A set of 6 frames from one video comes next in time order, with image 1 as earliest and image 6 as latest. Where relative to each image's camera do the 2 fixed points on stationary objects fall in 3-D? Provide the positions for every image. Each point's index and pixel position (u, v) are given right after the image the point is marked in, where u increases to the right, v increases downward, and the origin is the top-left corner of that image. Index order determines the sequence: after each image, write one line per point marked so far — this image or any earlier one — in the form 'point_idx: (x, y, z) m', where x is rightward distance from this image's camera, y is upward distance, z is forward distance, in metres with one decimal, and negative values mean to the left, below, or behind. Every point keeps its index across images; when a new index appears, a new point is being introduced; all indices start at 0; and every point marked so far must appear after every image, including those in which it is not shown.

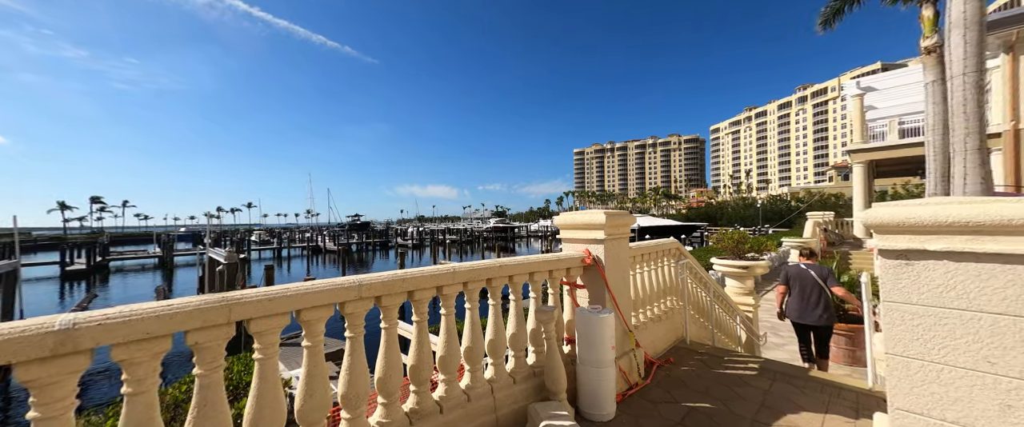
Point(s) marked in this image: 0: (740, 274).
0: (+3.8, -1.0, +5.7) m
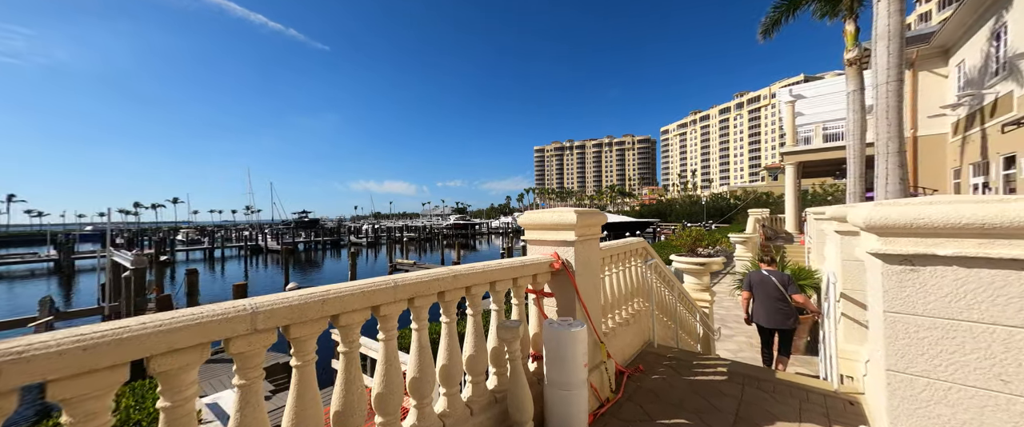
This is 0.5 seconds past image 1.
0: (+3.1, -1.0, +5.8) m
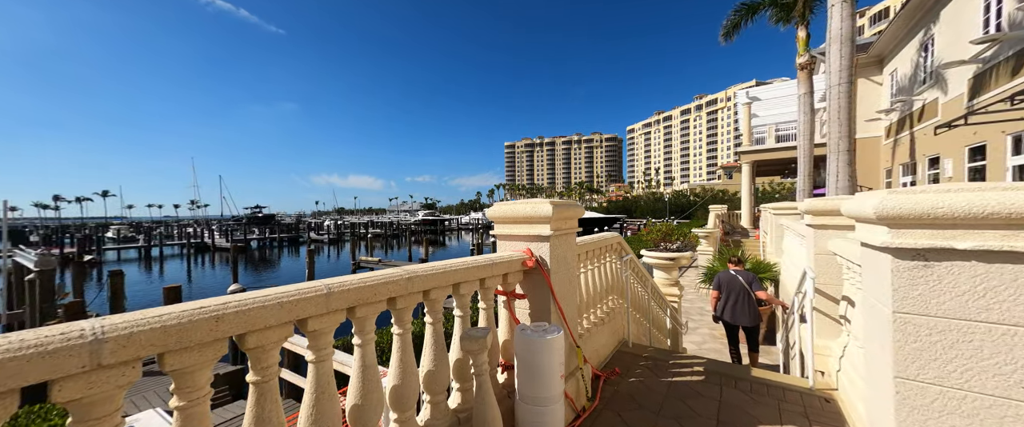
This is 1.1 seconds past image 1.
0: (+2.6, -0.9, +5.8) m
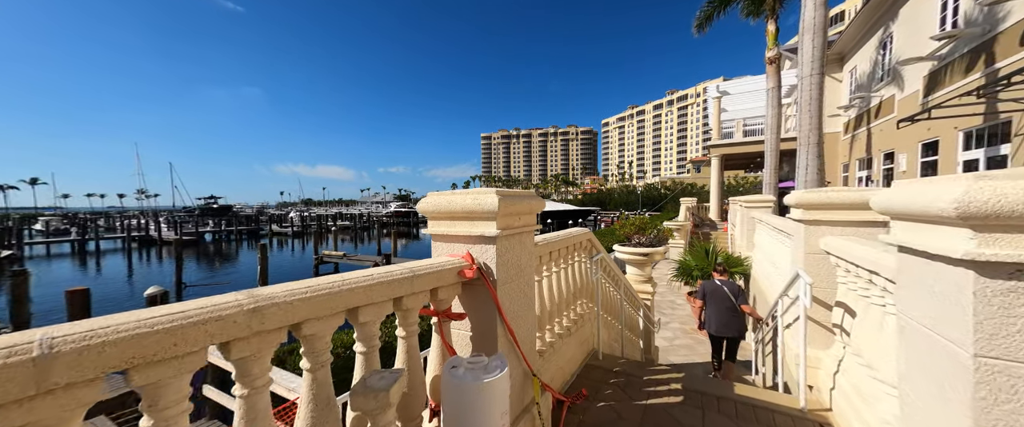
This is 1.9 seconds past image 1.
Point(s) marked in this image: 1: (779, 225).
0: (+2.1, -0.8, +5.5) m
1: (+4.0, -0.1, +5.2) m
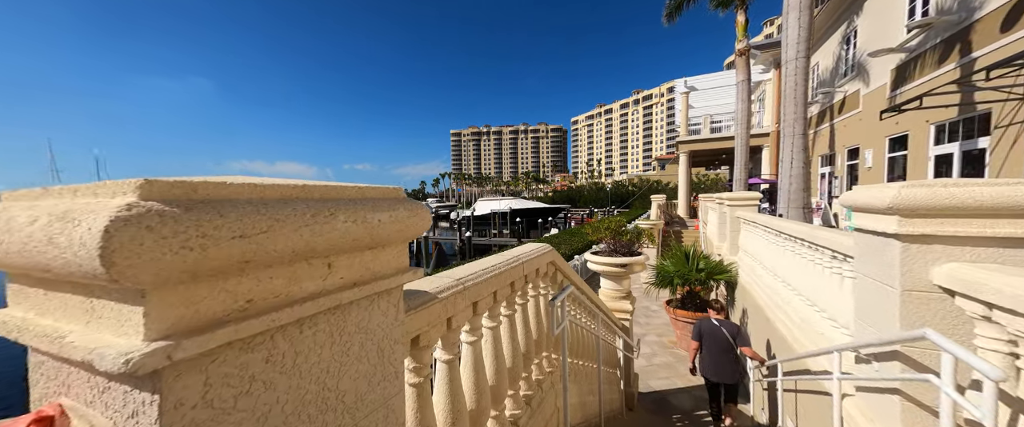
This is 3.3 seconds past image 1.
0: (+1.4, -0.8, +4.6) m
1: (+3.3, -0.1, +4.4) m
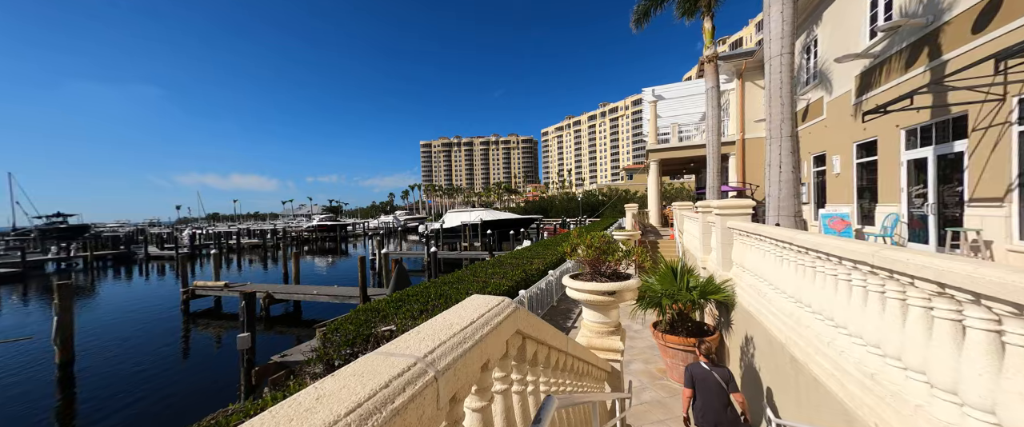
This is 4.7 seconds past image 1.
0: (+1.0, -0.9, +3.7) m
1: (+2.9, -0.3, +3.7) m
